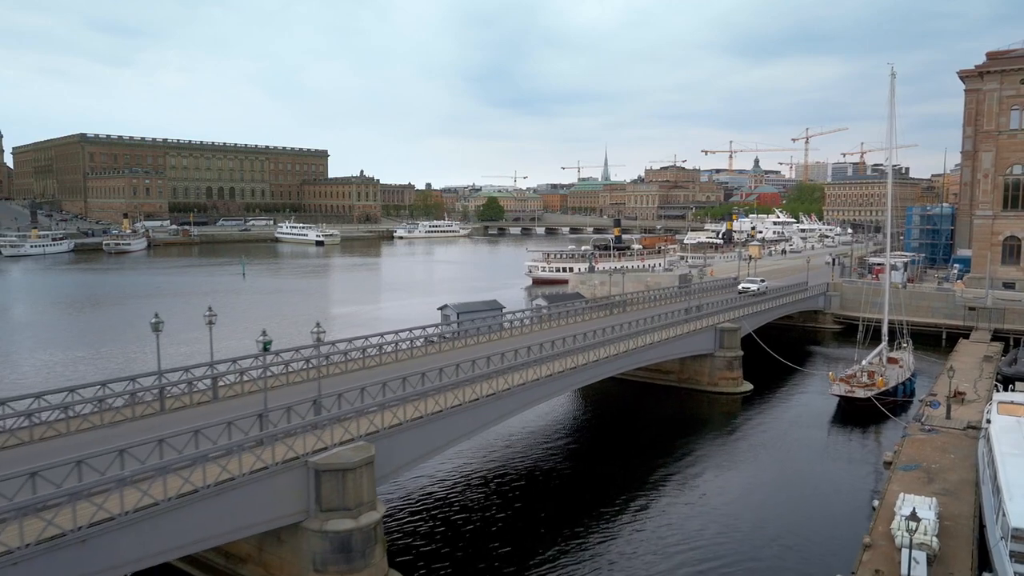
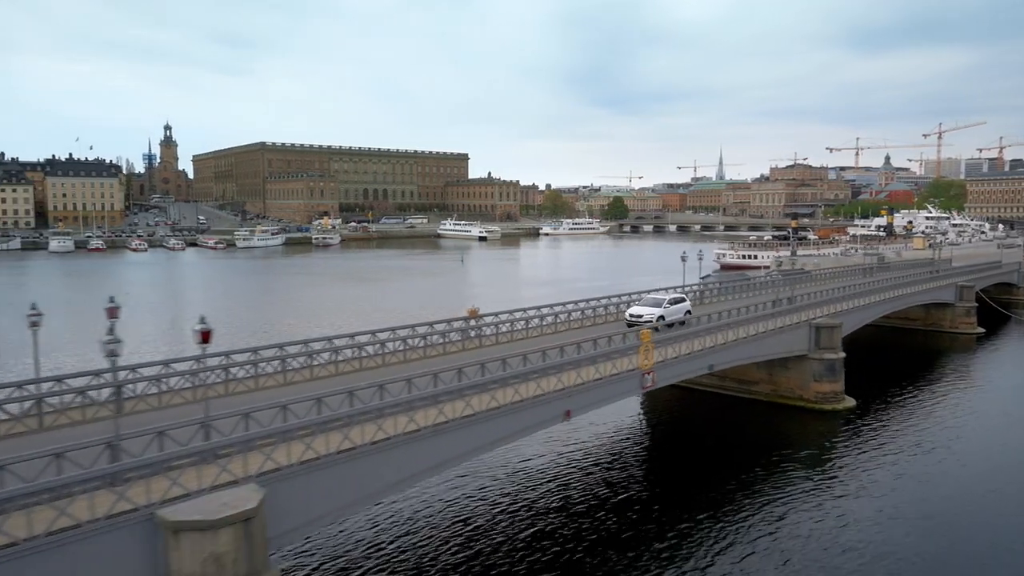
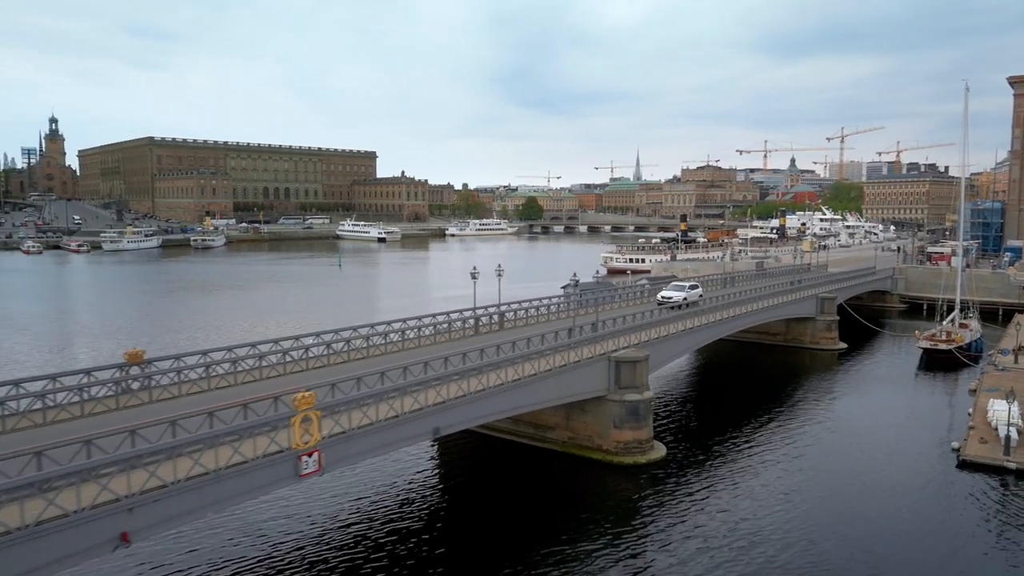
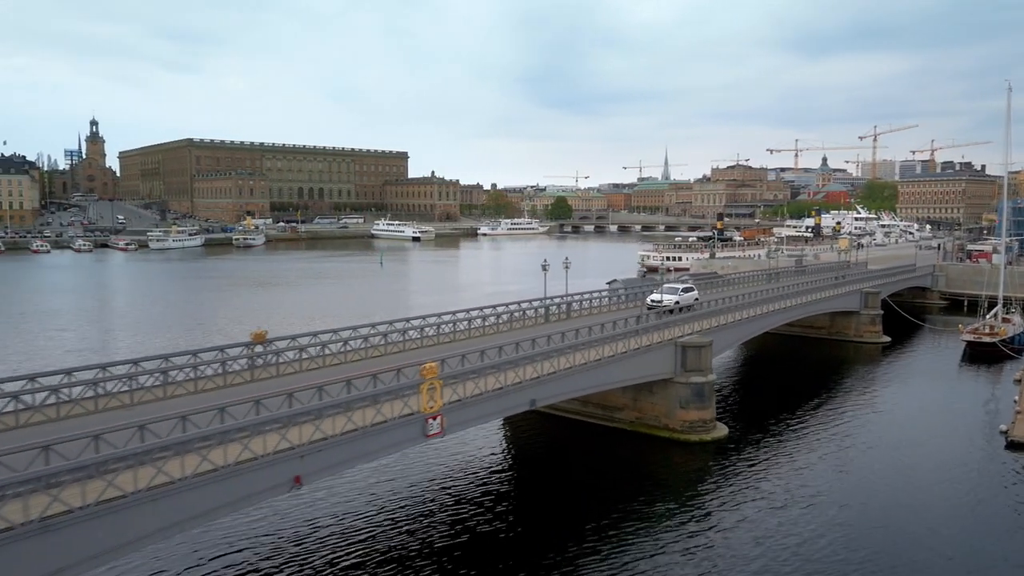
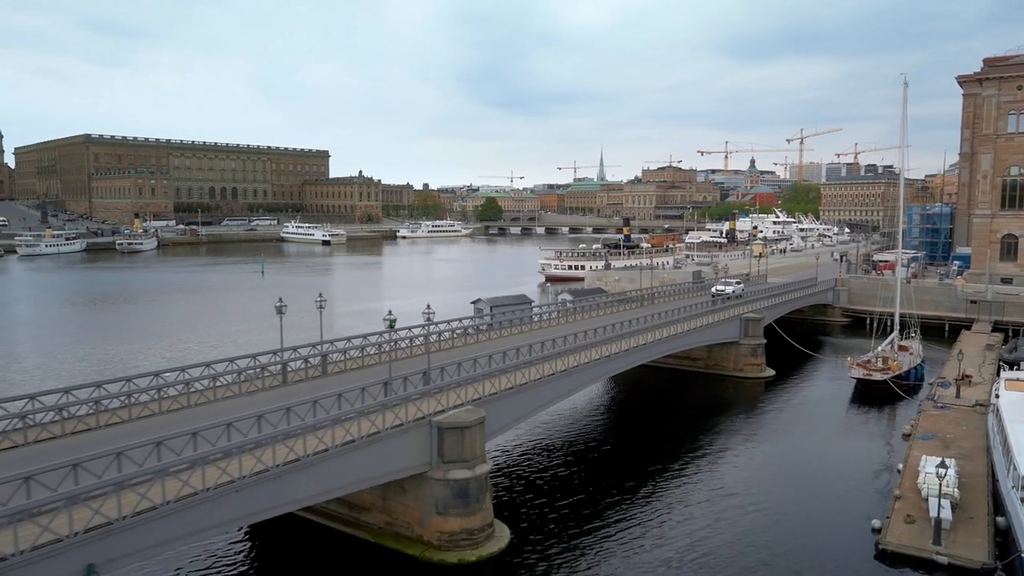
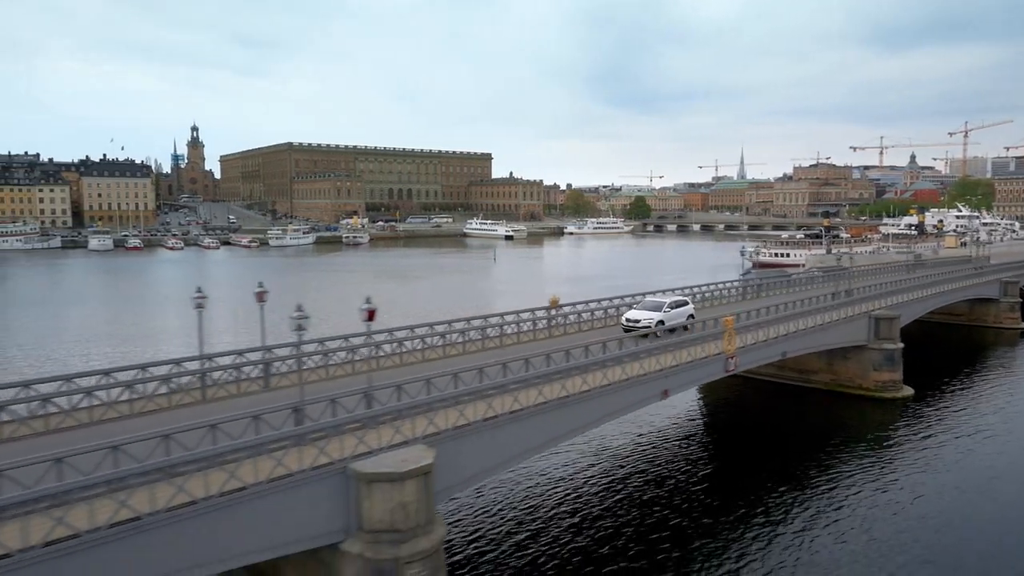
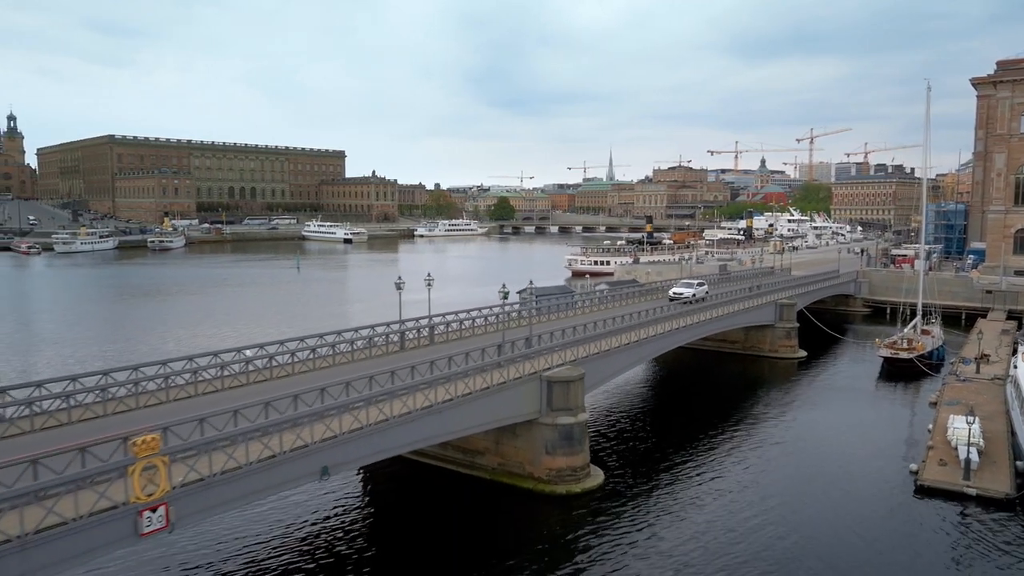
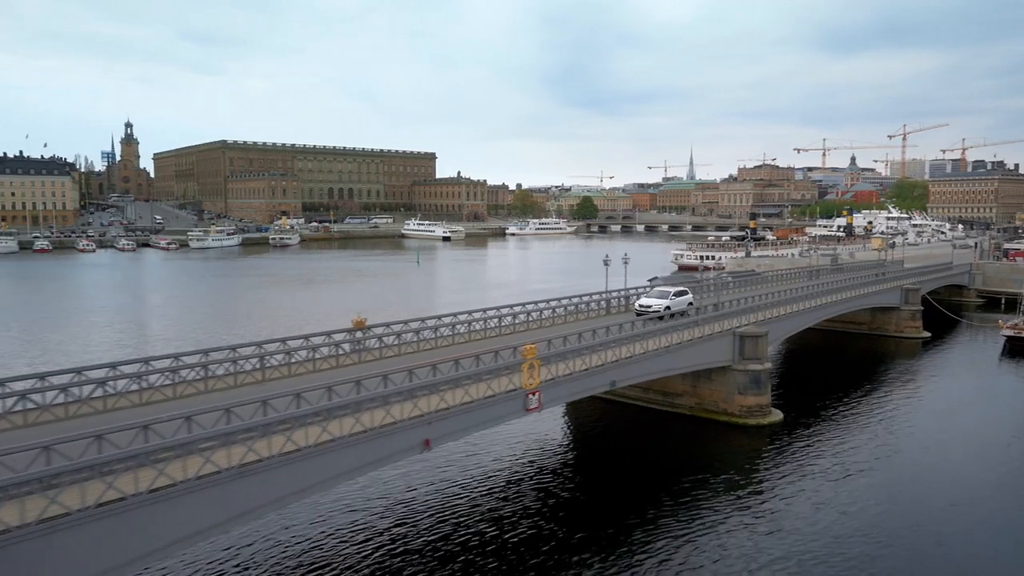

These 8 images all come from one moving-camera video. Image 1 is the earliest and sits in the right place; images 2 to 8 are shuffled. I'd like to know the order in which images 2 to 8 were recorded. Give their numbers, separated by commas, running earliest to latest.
5, 7, 3, 4, 8, 2, 6
